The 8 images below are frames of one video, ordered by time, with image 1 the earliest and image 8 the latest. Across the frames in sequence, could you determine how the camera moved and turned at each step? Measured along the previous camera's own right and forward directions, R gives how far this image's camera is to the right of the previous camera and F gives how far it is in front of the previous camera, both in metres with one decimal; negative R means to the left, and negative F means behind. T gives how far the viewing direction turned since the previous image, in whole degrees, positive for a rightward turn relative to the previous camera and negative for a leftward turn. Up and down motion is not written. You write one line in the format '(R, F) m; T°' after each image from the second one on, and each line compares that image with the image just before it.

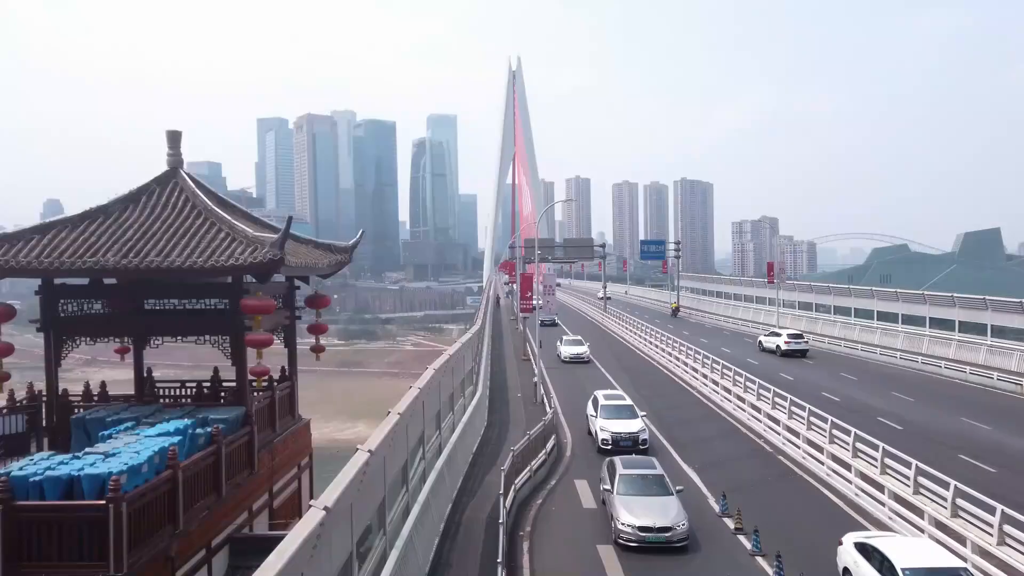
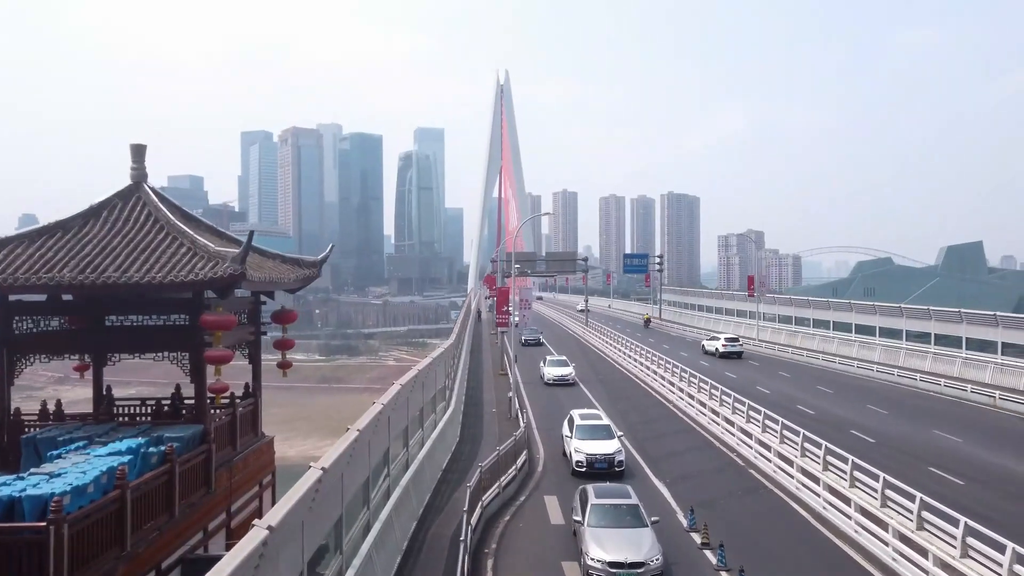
(+0.4, 0.0) m; +1°
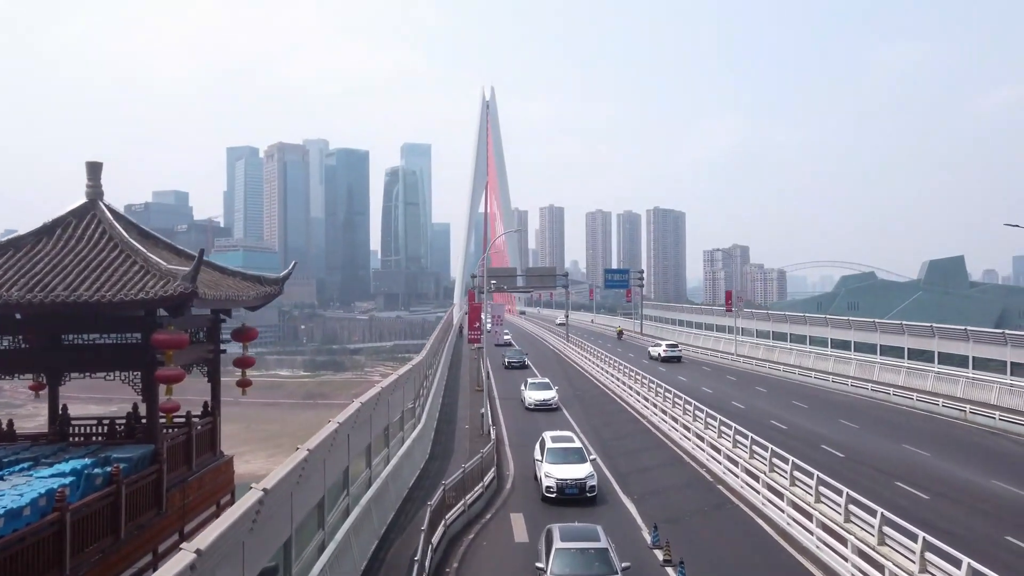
(+0.5, 0.0) m; +1°
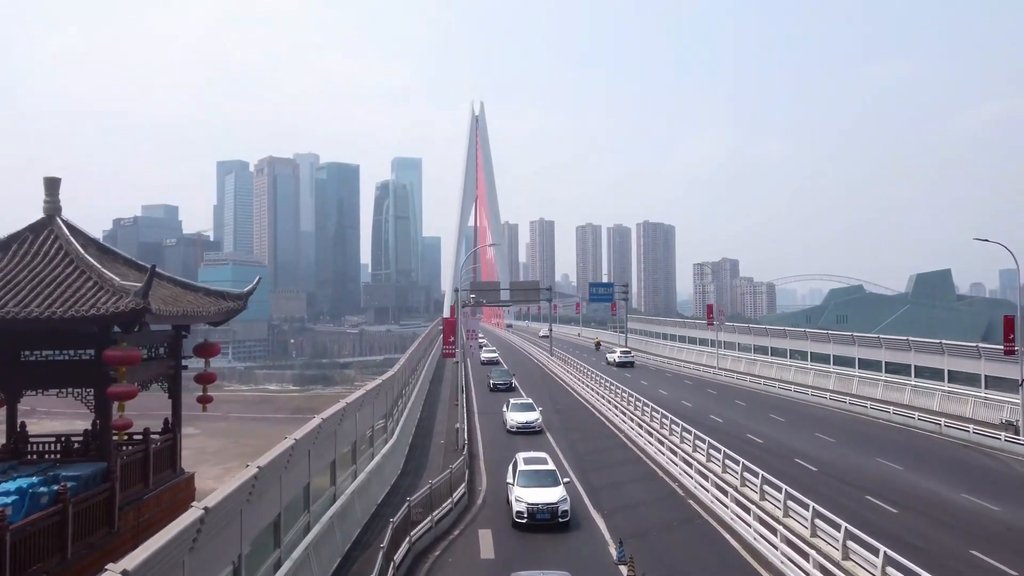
(+0.5, 0.0) m; +1°
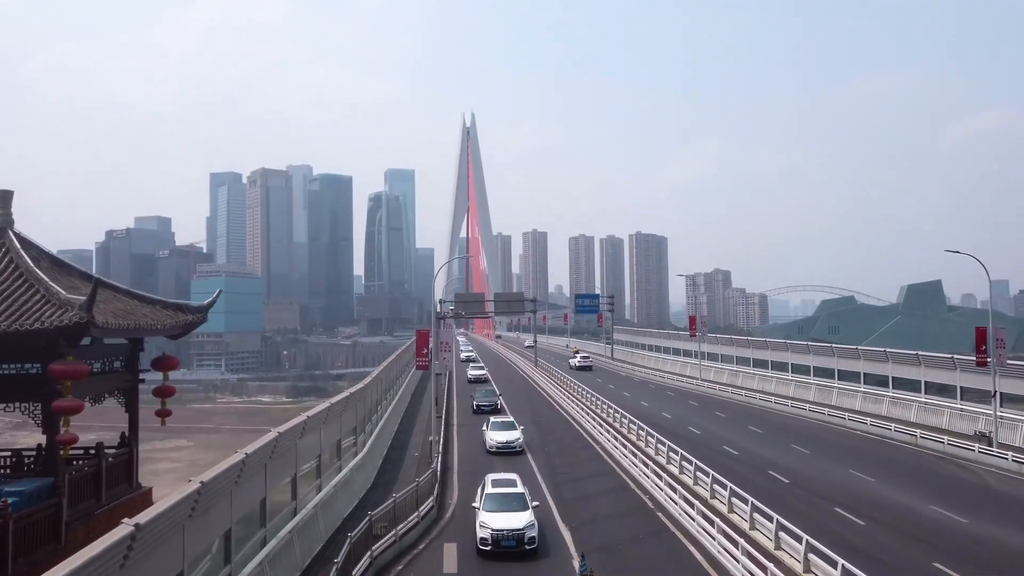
(+0.6, 0.0) m; 0°
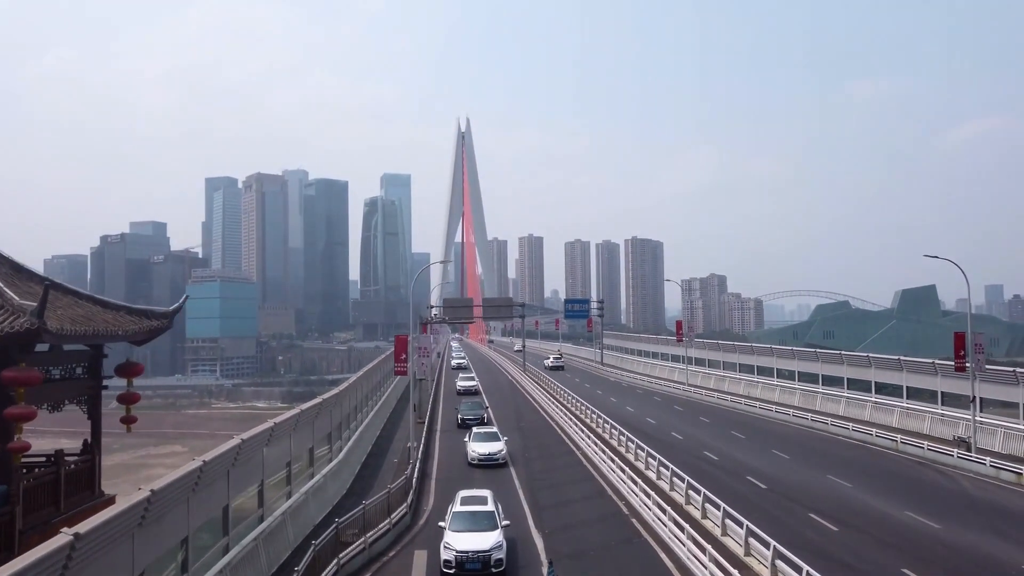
(+0.5, 0.0) m; 0°
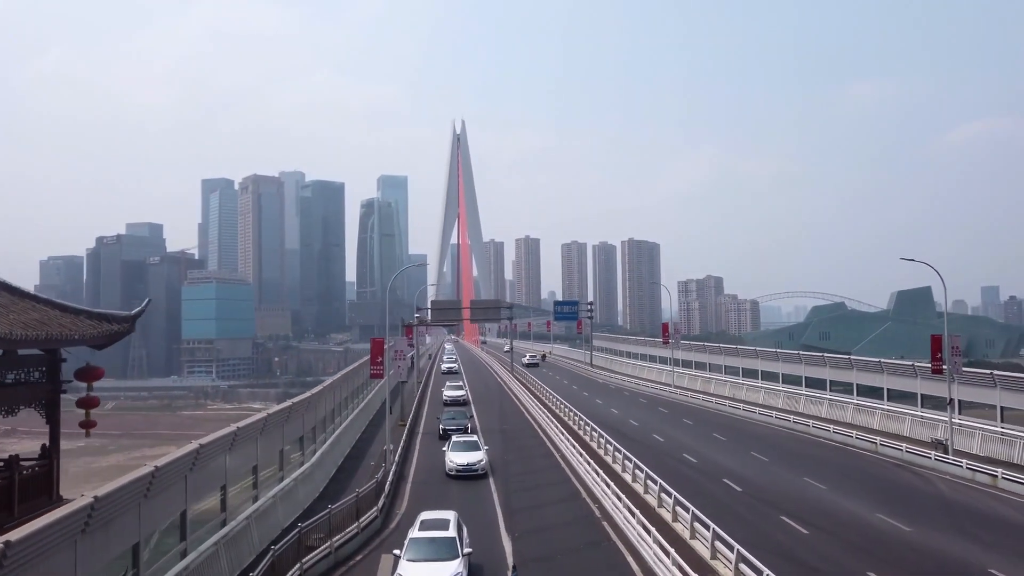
(+0.6, 0.0) m; 0°
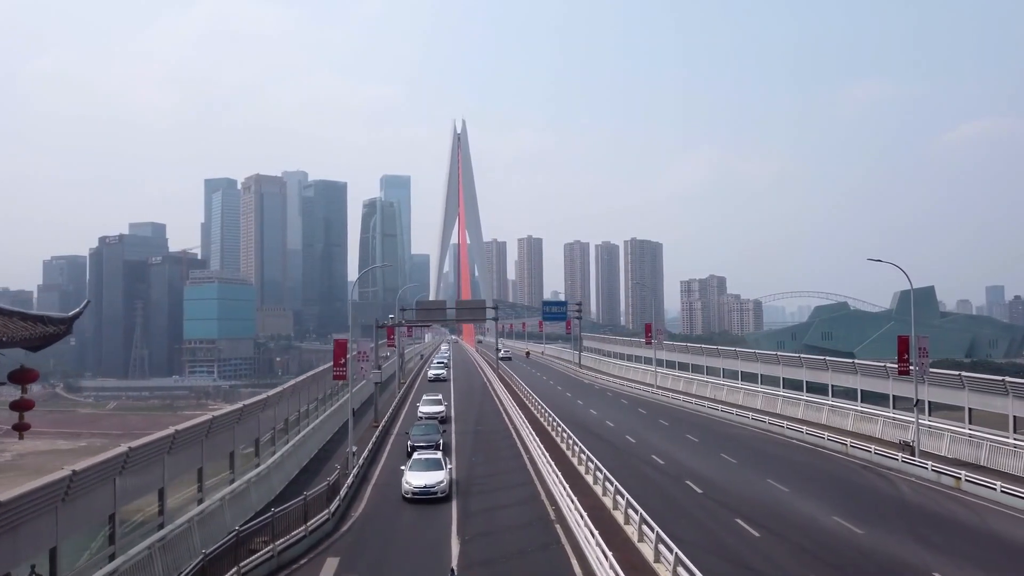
(+1.2, +0.1) m; 0°
